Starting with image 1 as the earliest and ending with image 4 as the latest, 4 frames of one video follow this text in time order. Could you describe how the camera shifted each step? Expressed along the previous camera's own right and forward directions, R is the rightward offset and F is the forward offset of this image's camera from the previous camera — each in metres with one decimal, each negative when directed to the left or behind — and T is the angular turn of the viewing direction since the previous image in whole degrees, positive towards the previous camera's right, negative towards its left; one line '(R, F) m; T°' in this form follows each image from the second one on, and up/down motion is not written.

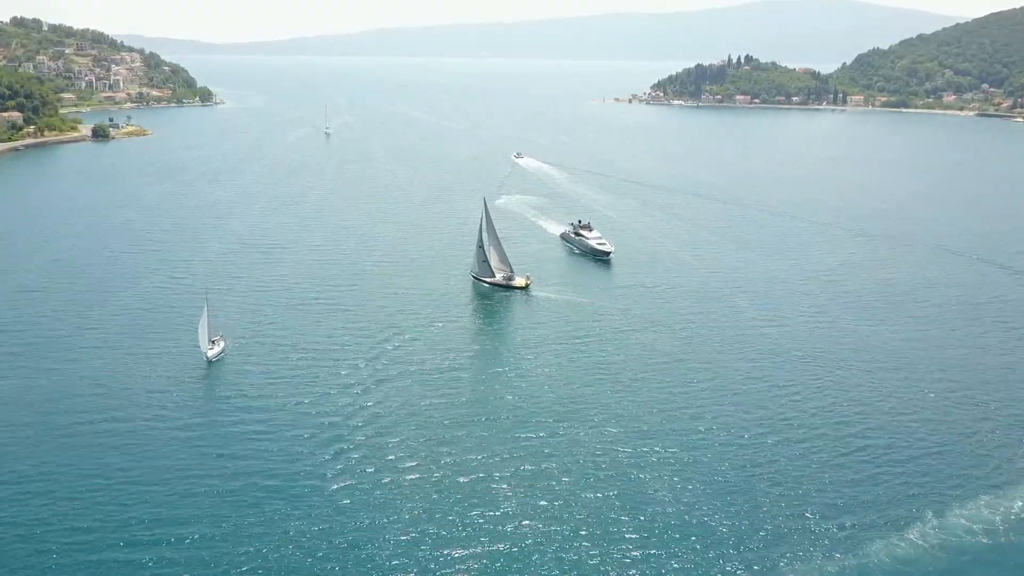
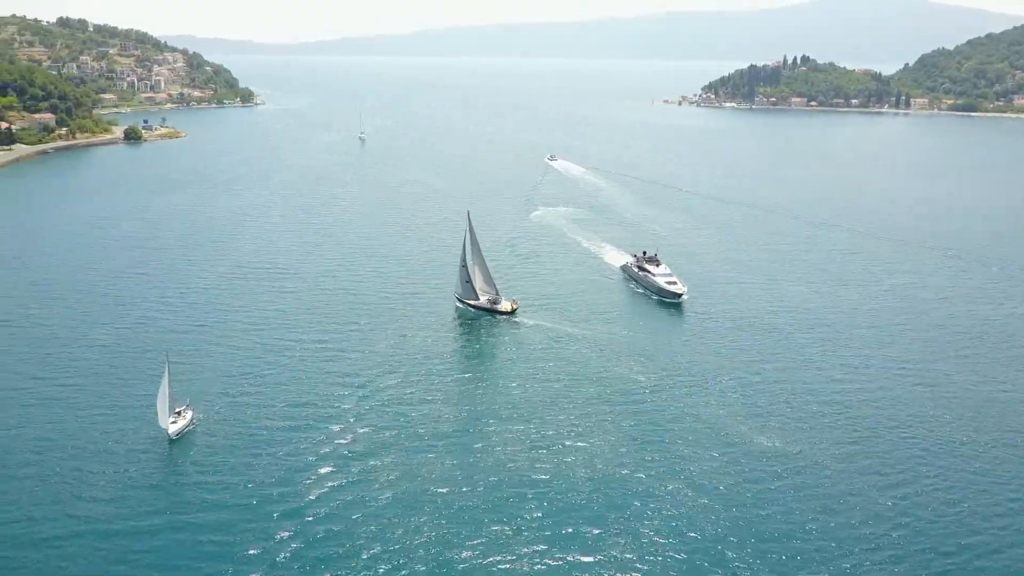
(+0.2, +6.6) m; -3°
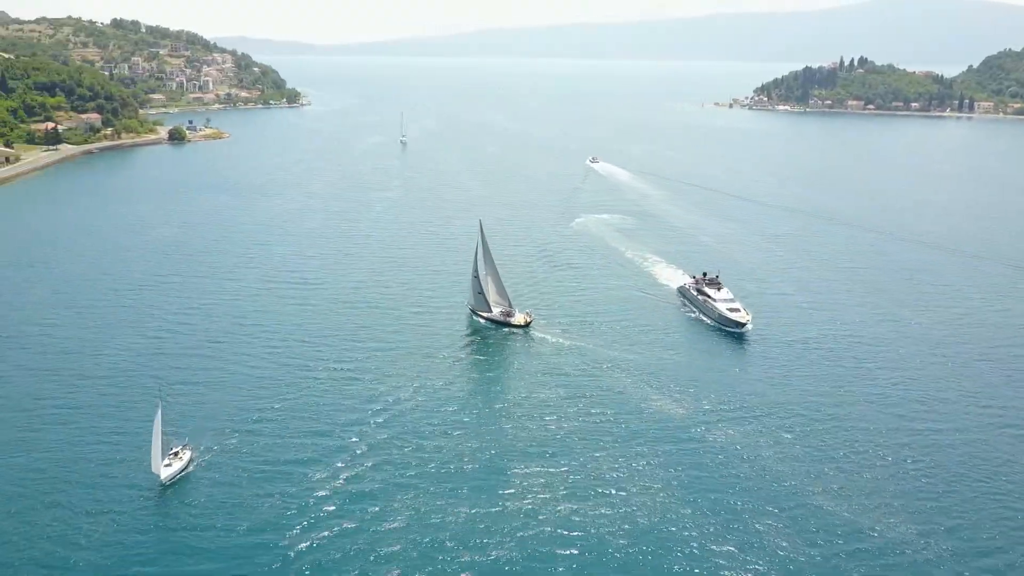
(+0.2, +3.2) m; -3°
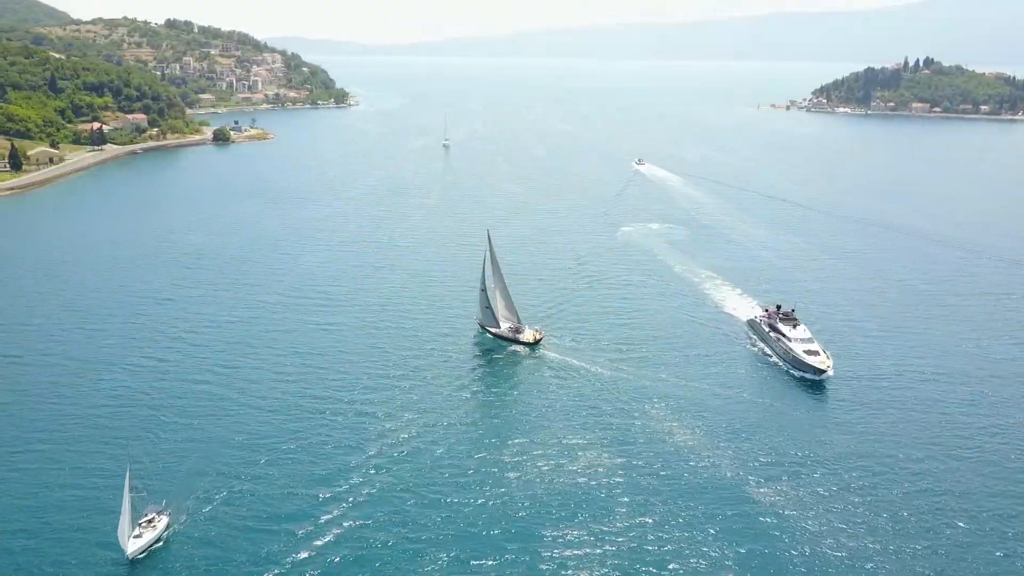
(+0.3, +3.8) m; -3°
